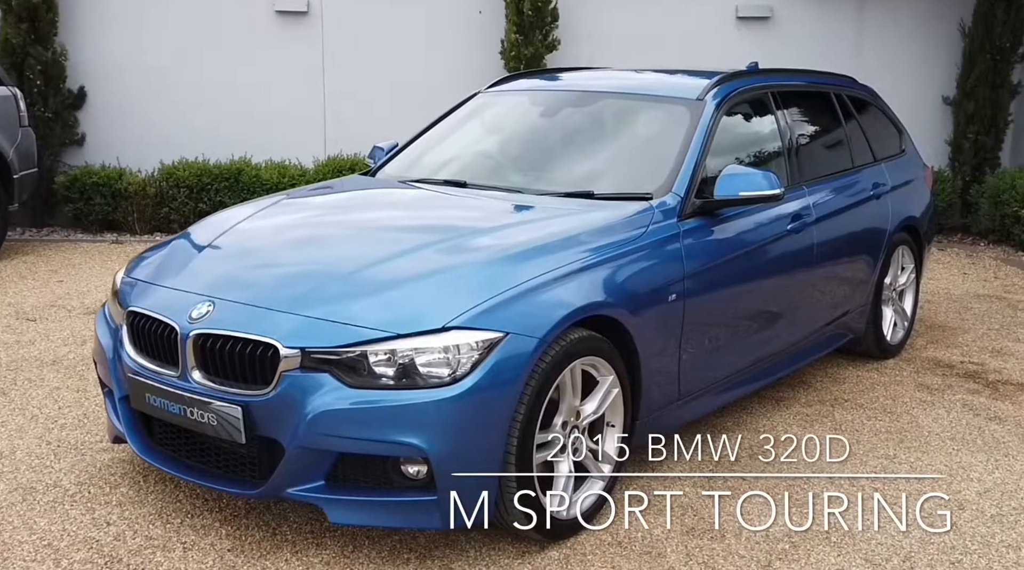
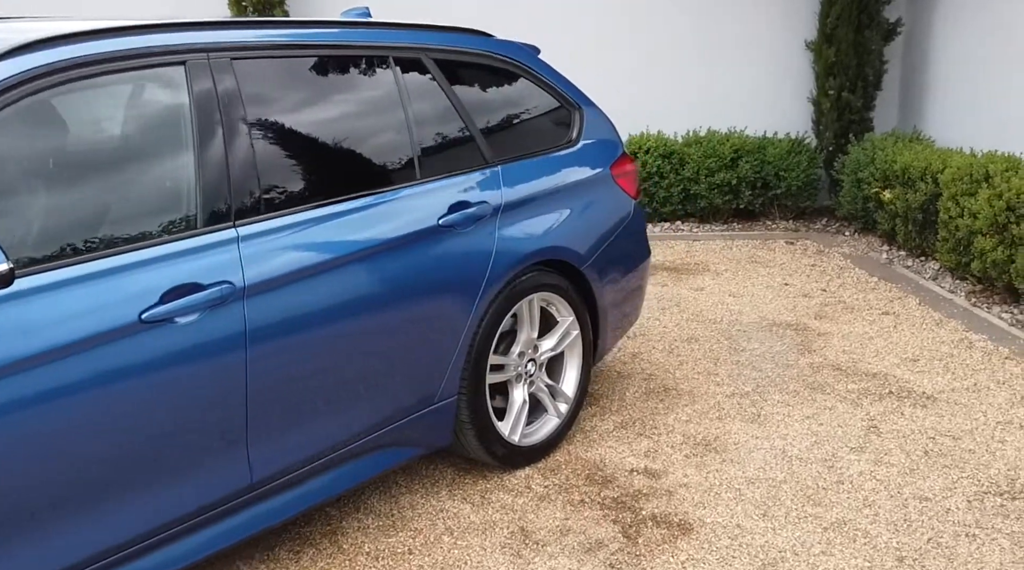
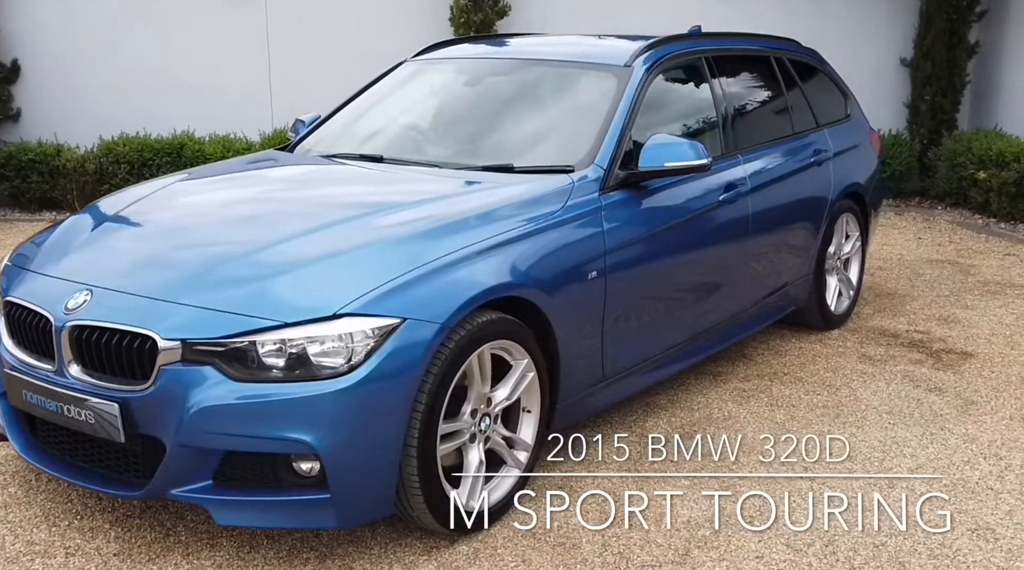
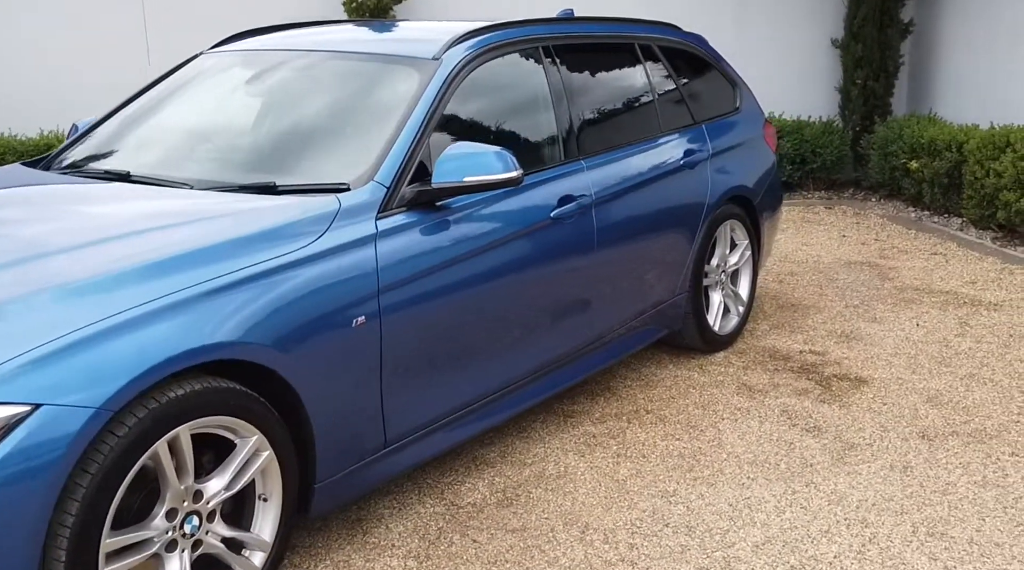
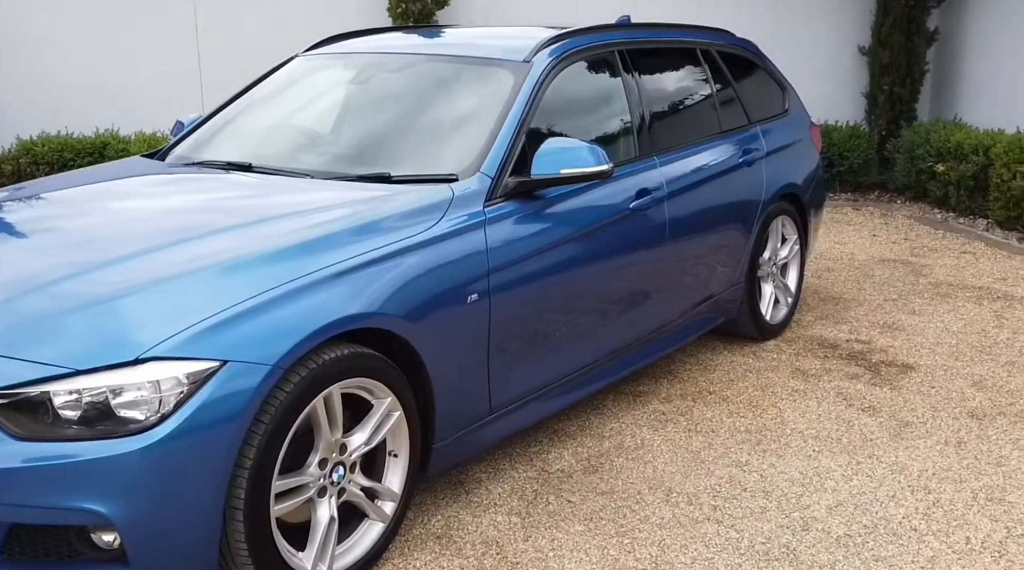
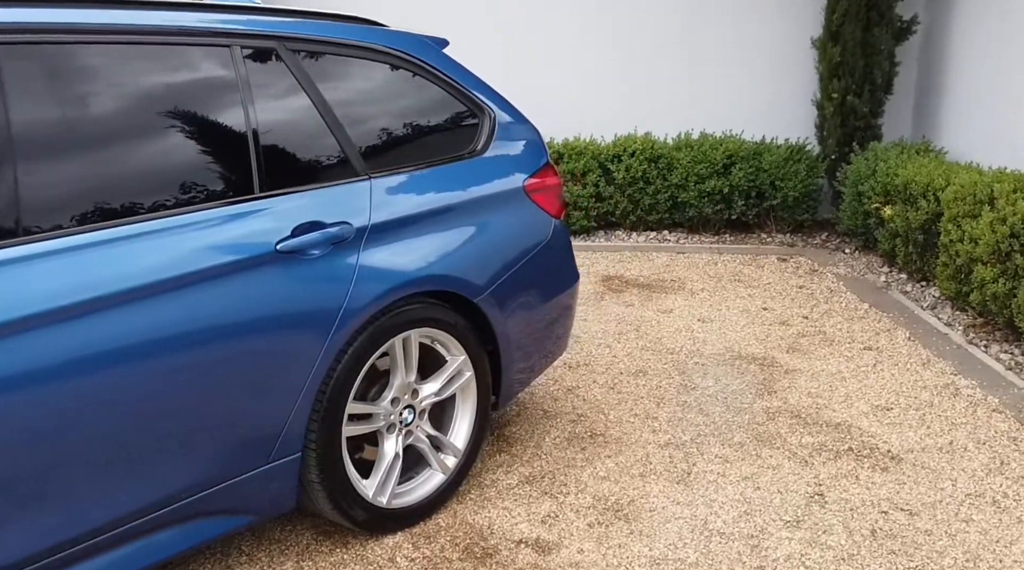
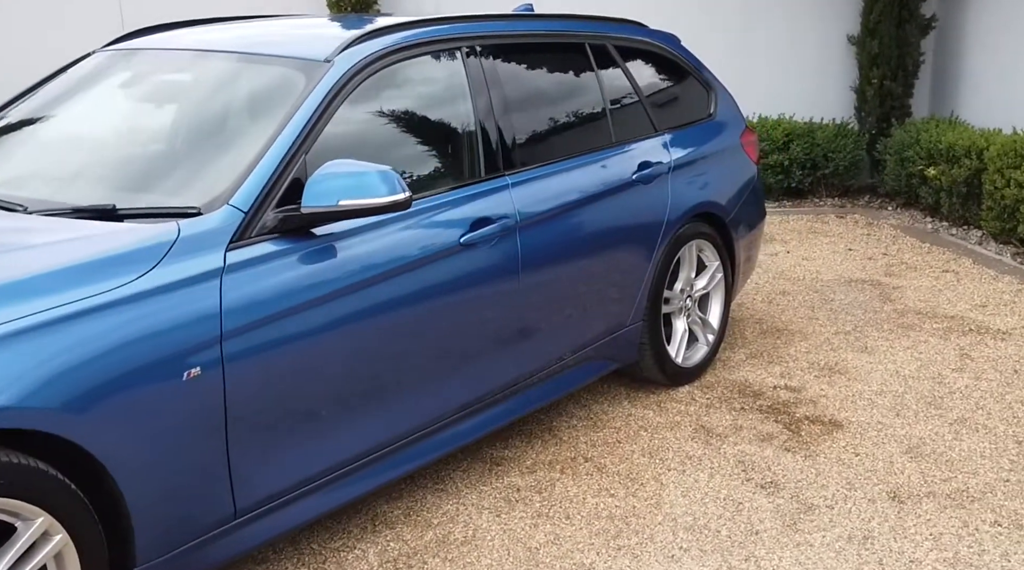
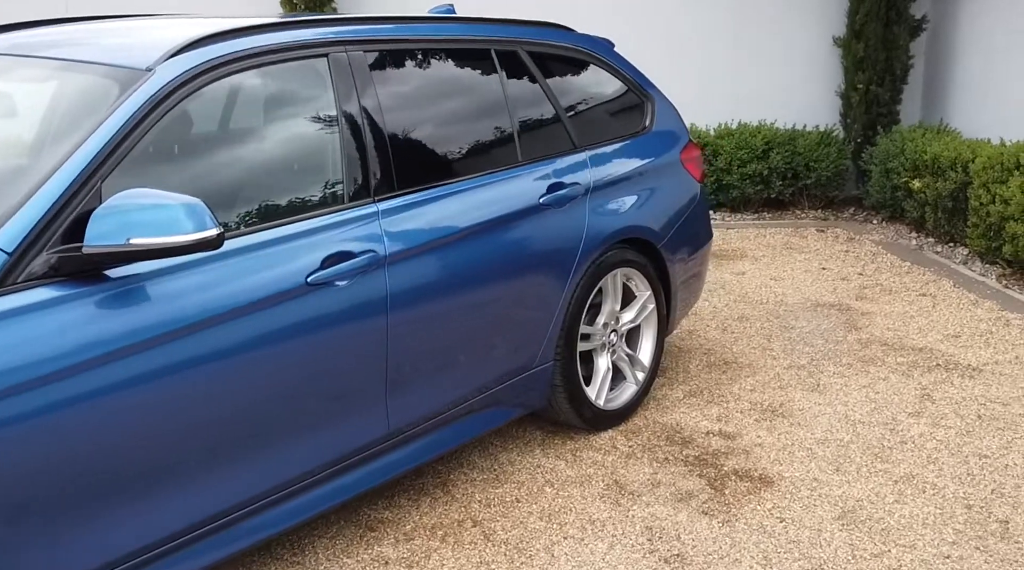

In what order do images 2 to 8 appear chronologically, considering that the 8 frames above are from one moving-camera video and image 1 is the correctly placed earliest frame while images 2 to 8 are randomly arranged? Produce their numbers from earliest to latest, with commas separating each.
3, 5, 4, 7, 8, 2, 6
